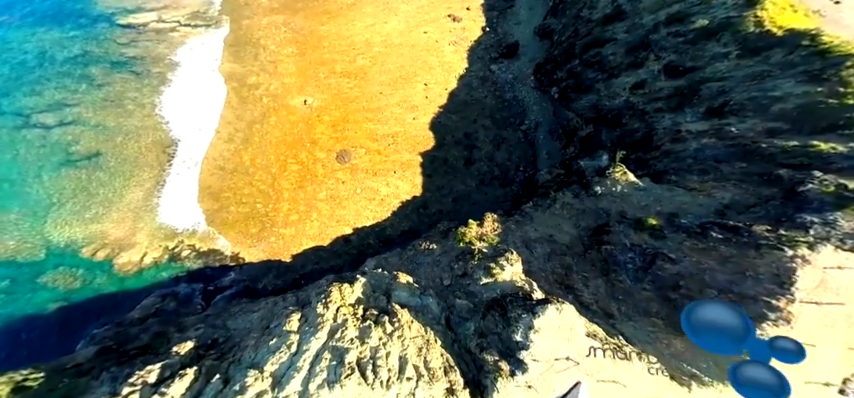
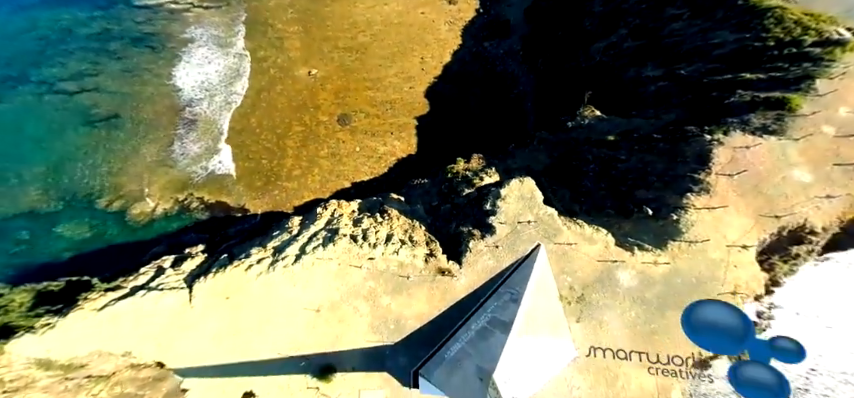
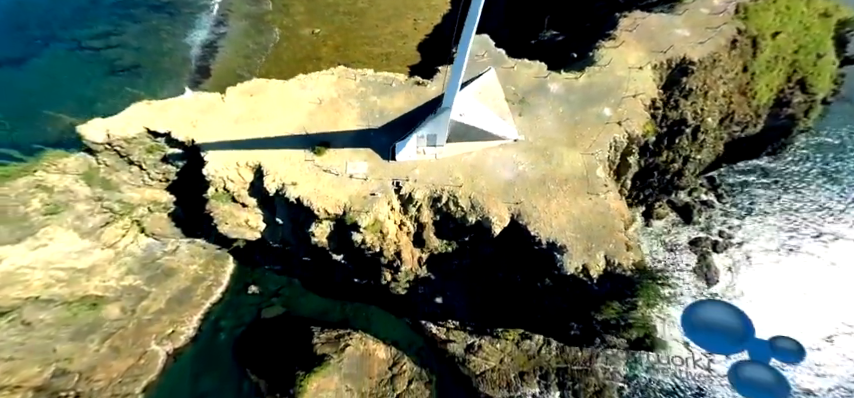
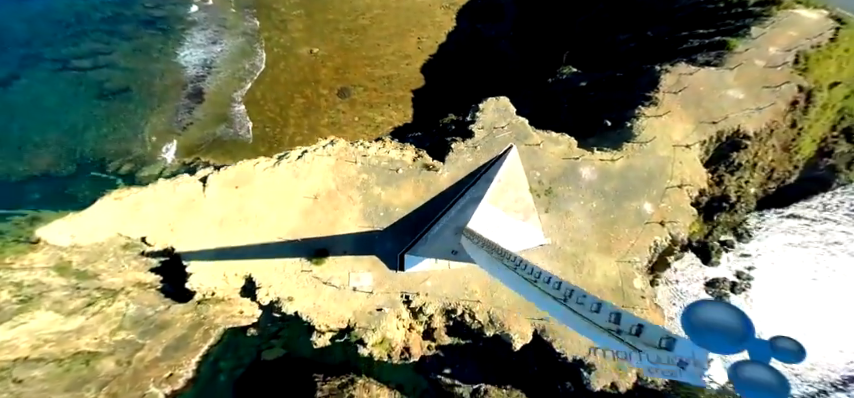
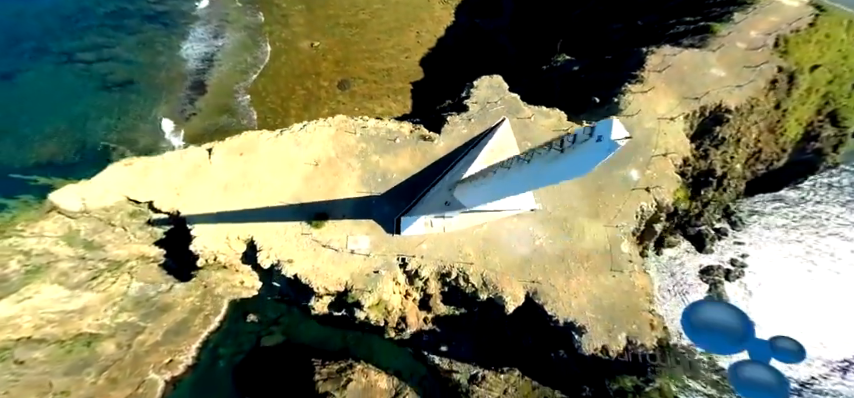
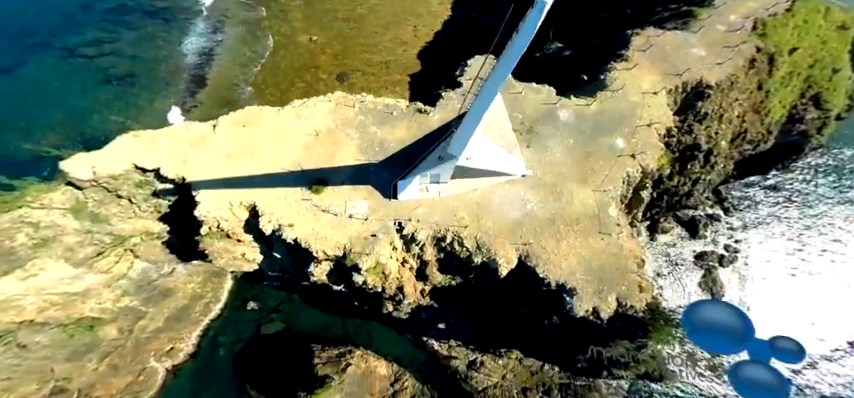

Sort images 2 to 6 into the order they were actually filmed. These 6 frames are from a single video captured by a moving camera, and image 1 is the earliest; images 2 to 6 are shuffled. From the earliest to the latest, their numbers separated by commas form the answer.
2, 4, 5, 6, 3
